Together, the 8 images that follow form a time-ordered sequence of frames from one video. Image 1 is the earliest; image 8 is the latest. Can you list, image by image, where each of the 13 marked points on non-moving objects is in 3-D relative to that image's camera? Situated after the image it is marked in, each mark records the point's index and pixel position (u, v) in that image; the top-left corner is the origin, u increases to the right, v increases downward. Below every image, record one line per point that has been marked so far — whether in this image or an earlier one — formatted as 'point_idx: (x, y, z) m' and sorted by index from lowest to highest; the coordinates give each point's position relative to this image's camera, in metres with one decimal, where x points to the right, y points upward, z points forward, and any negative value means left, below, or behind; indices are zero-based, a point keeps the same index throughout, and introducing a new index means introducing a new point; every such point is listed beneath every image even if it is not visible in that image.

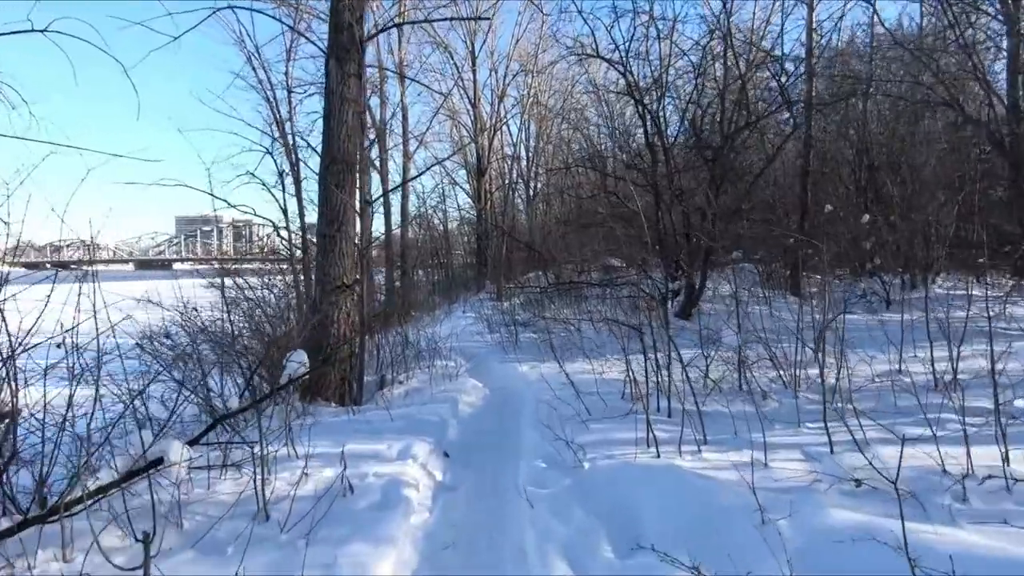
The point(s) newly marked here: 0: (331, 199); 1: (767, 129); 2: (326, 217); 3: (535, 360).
0: (-2.3, +1.1, +7.1) m
1: (+5.5, +3.4, +12.0) m
2: (-2.4, +0.9, +7.2) m
3: (+0.3, -1.1, +8.8) m
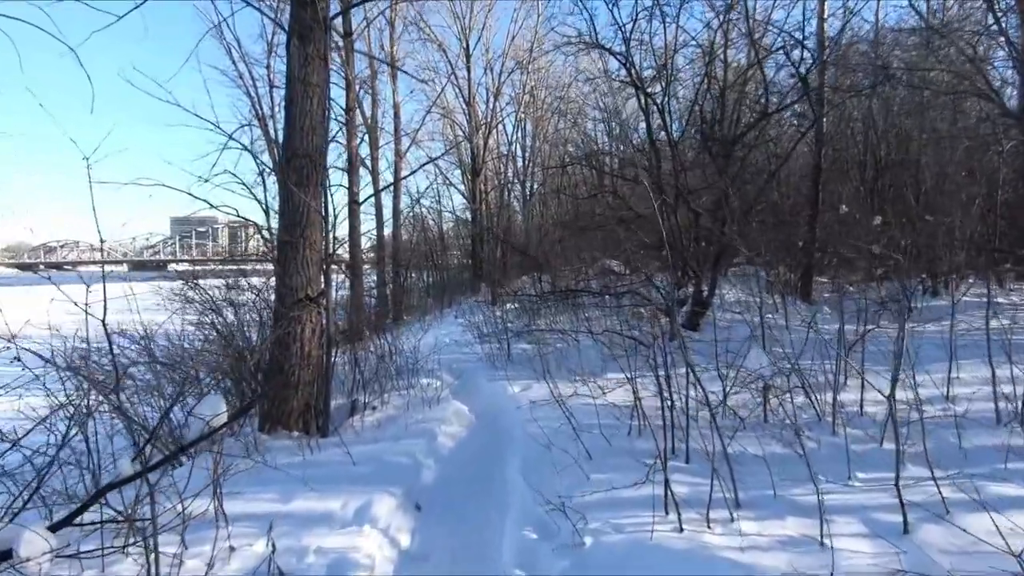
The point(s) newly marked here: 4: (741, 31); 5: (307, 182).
0: (-2.4, +1.0, +6.2) m
1: (+5.3, +3.3, +11.2) m
2: (-2.5, +0.7, +6.2) m
3: (+0.2, -1.3, +7.9) m
4: (+4.2, +4.7, +10.2) m
5: (-2.3, +1.2, +6.2) m
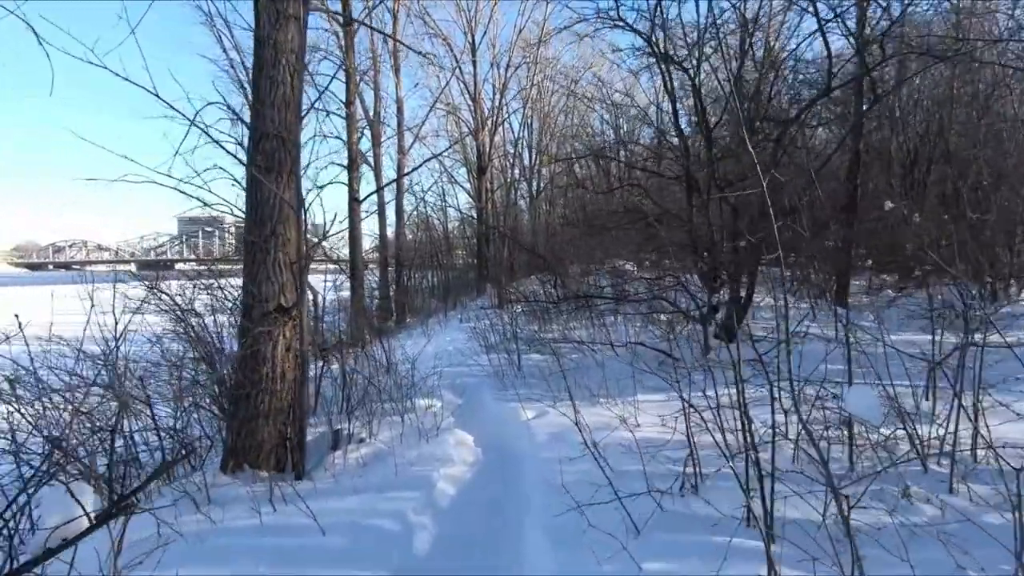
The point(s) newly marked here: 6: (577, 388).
0: (-2.3, +0.9, +5.1) m
1: (+5.5, +3.2, +10.0) m
2: (-2.4, +0.6, +5.2) m
3: (+0.4, -1.4, +6.8) m
4: (+4.4, +4.6, +9.1) m
5: (-2.1, +1.1, +5.1) m
6: (+0.8, -1.3, +7.0) m
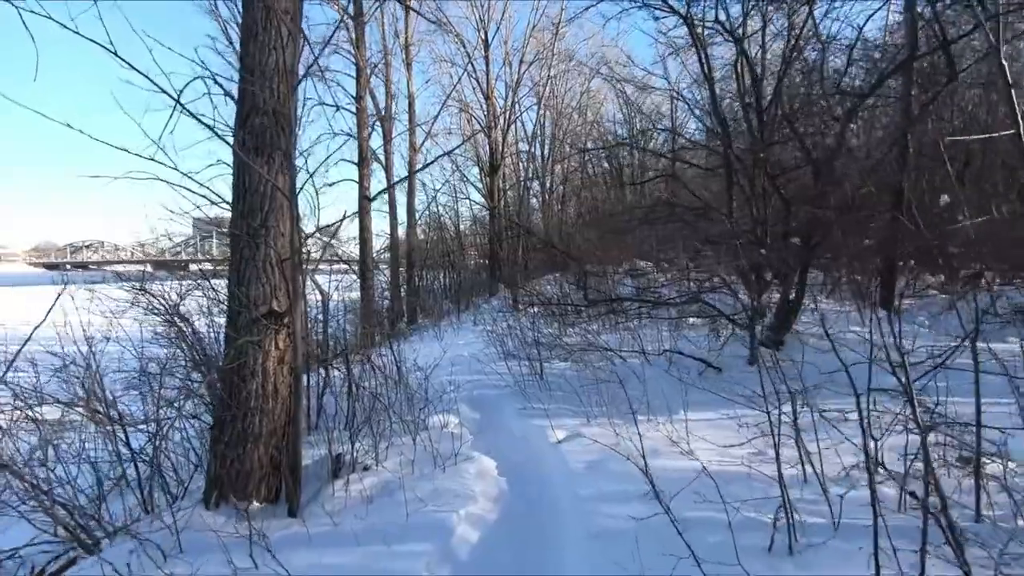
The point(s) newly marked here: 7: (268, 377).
0: (-2.0, +0.9, +4.4) m
1: (+5.9, +3.1, +9.1) m
2: (-2.1, +0.6, +4.4) m
3: (+0.6, -1.4, +6.0) m
4: (+4.7, +4.6, +8.2) m
5: (-1.9, +1.1, +4.3) m
6: (+1.1, -1.3, +6.2) m
7: (-1.9, -0.7, +4.4) m
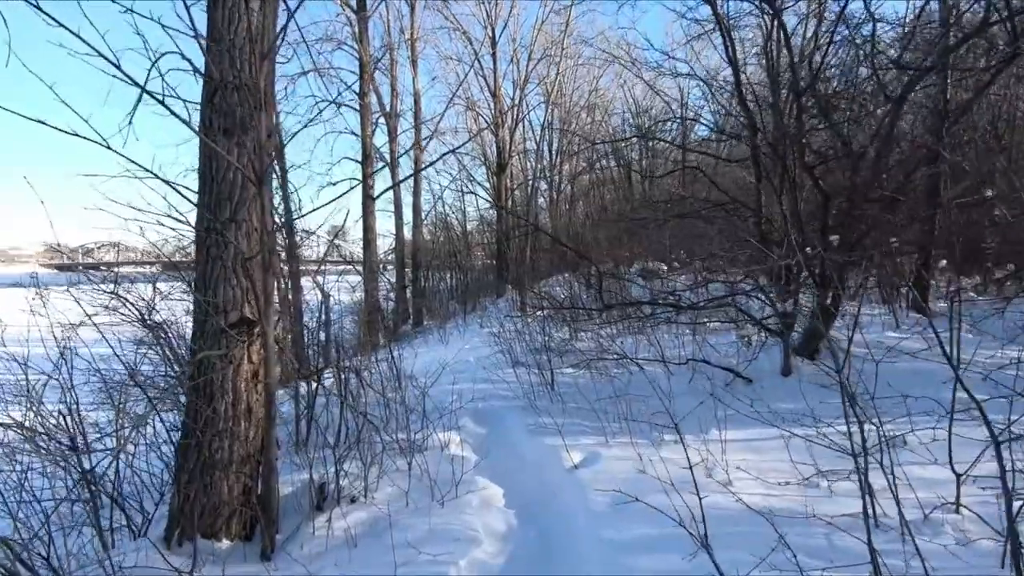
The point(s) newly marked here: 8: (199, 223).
0: (-2.0, +0.8, +3.8) m
1: (+6.0, +3.1, +8.4) m
2: (-2.1, +0.6, +3.8) m
3: (+0.7, -1.4, +5.3) m
4: (+4.8, +4.5, +7.5) m
5: (-1.8, +1.0, +3.7) m
6: (+1.2, -1.3, +5.5) m
7: (-1.9, -0.7, +3.8) m
8: (-2.2, +0.5, +3.9) m
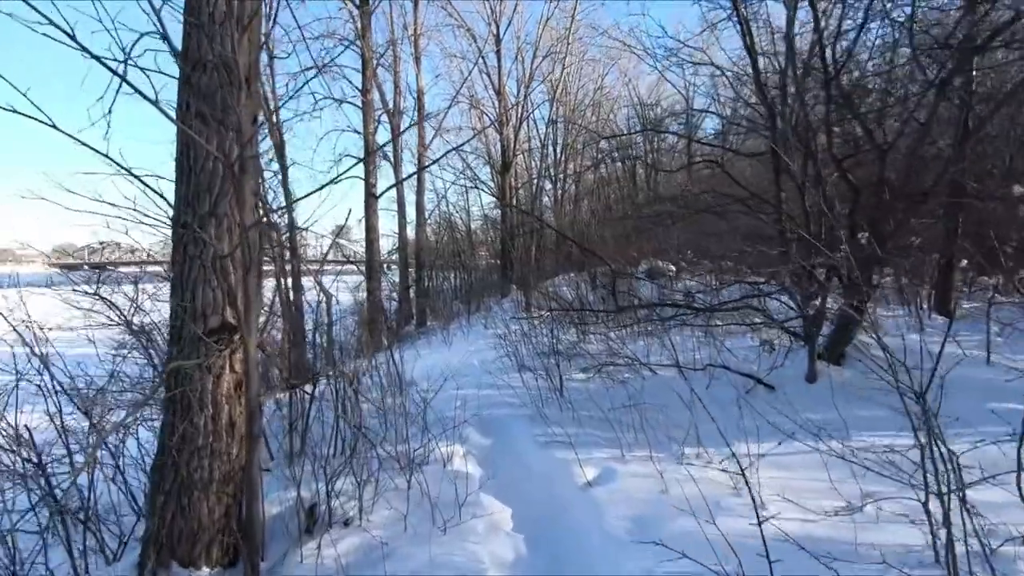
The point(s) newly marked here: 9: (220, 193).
0: (-1.9, +0.8, +3.4) m
1: (+6.1, +3.1, +8.0) m
2: (-2.0, +0.6, +3.4) m
3: (+0.8, -1.4, +5.0) m
4: (+4.9, +4.5, +7.1) m
5: (-1.8, +1.0, +3.4) m
6: (+1.3, -1.3, +5.1) m
7: (-1.8, -0.7, +3.5) m
8: (-2.1, +0.4, +3.5) m
9: (-1.8, +0.6, +3.4) m
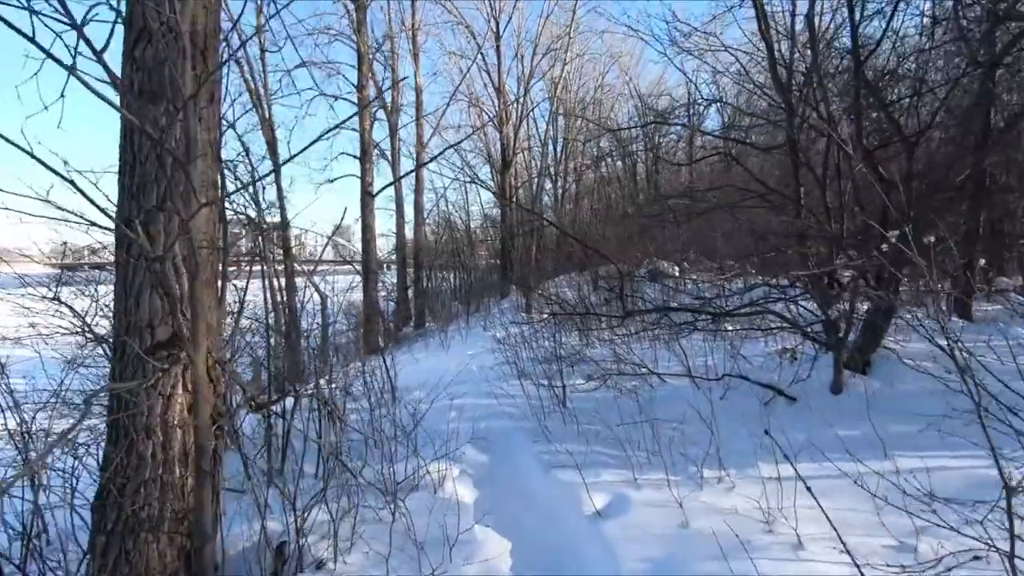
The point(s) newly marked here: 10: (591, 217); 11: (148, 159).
0: (-1.9, +0.8, +2.9) m
1: (+6.1, +3.1, +7.5) m
2: (-2.0, +0.5, +2.9) m
3: (+0.8, -1.5, +4.5) m
4: (+4.9, +4.5, +6.6) m
5: (-1.8, +1.0, +2.9) m
6: (+1.3, -1.4, +4.7) m
7: (-1.8, -0.8, +3.0) m
8: (-2.1, +0.4, +3.0) m
9: (-1.8, +0.5, +2.9) m
10: (+2.8, +2.6, +19.9) m
11: (-1.9, +0.7, +2.9) m
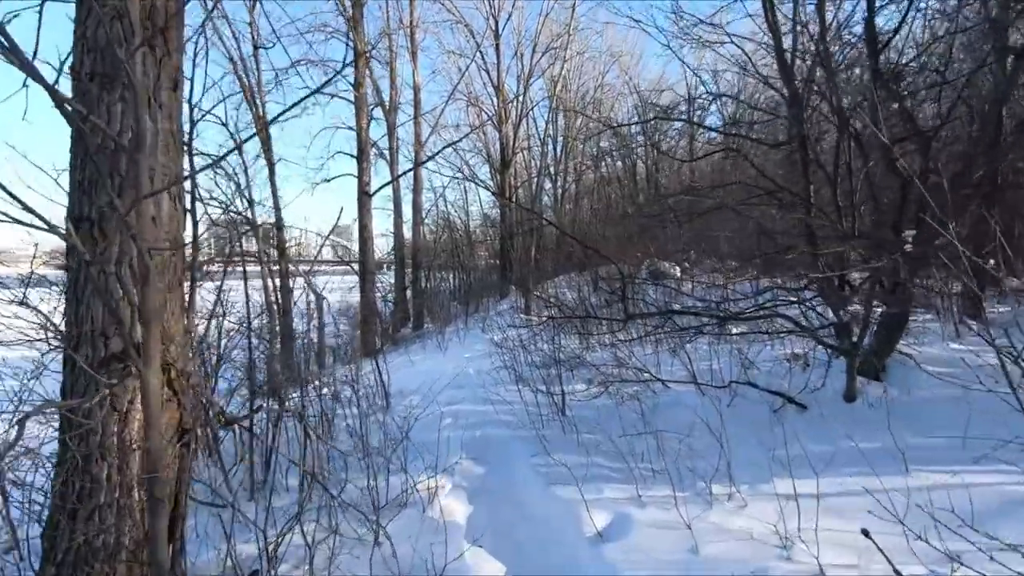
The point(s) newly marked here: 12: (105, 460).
0: (-2.0, +0.8, +2.6) m
1: (+6.0, +3.1, +7.2) m
2: (-2.0, +0.5, +2.7) m
3: (+0.7, -1.5, +4.2) m
4: (+4.8, +4.5, +6.3) m
5: (-1.8, +1.0, +2.6) m
6: (+1.2, -1.4, +4.4) m
7: (-1.8, -0.8, +2.7) m
8: (-2.1, +0.4, +2.7) m
9: (-1.8, +0.5, +2.6) m
10: (+2.8, +2.5, +19.7) m
11: (-1.9, +0.7, +2.6) m
12: (-1.9, -0.8, +2.6) m
